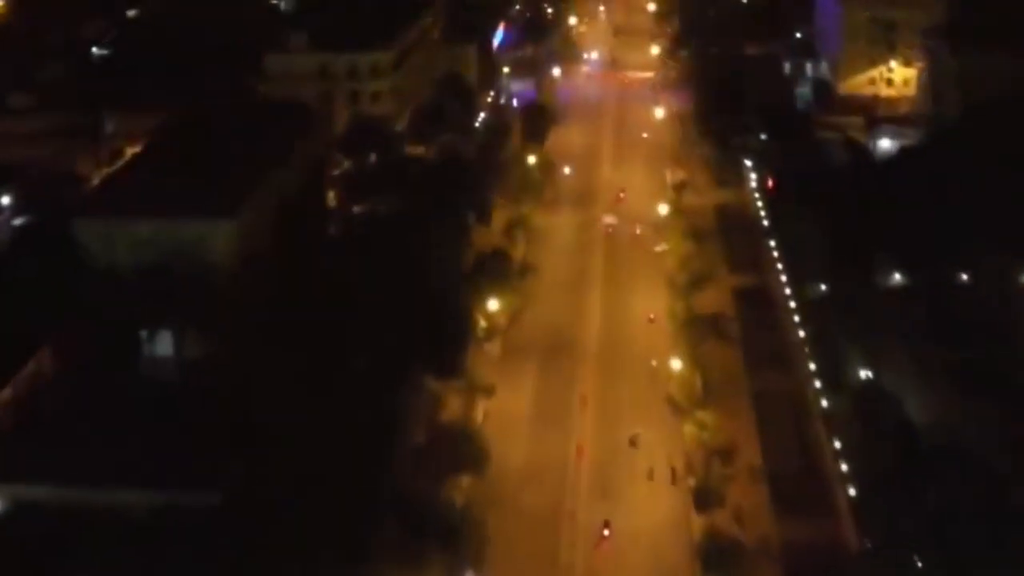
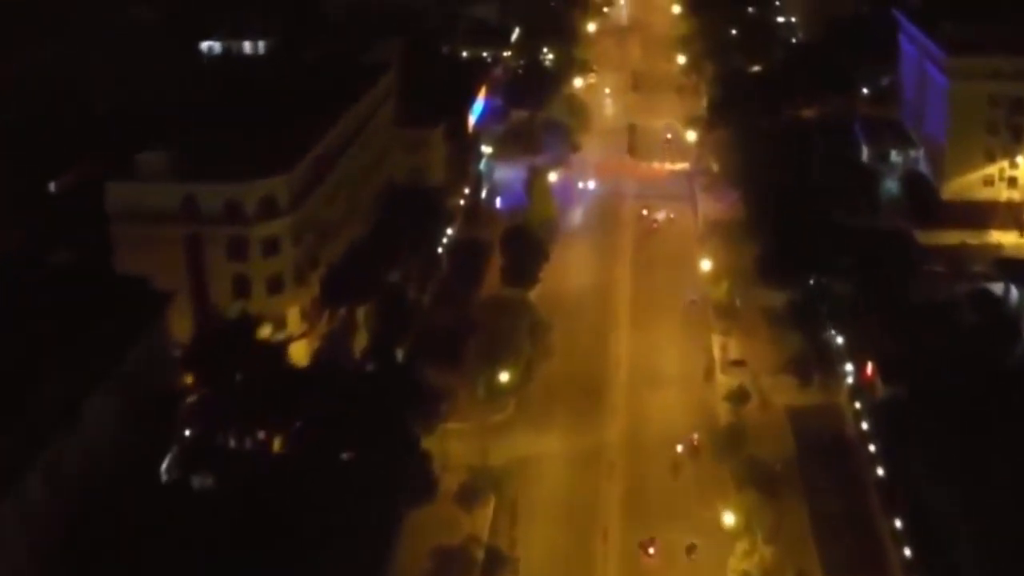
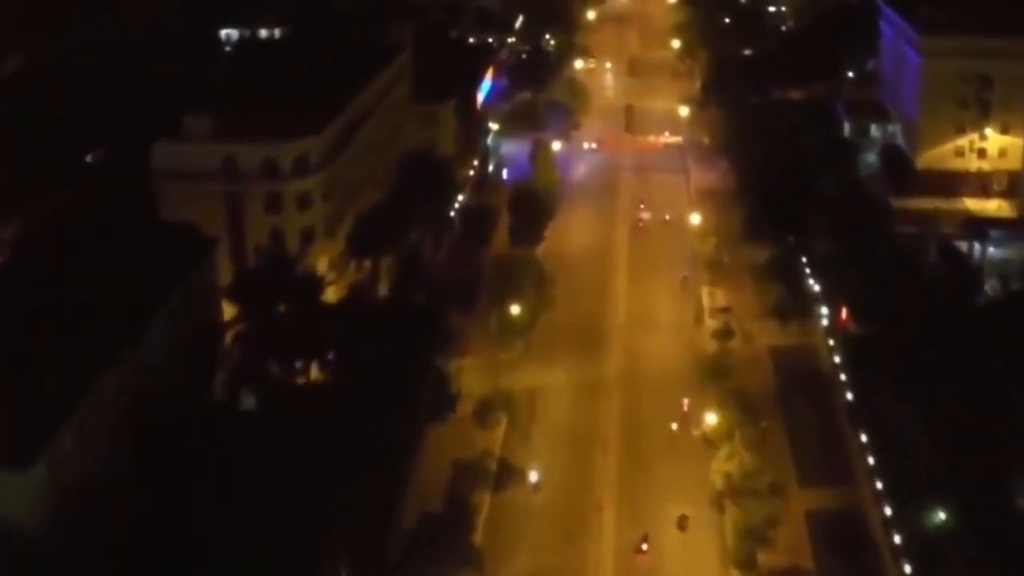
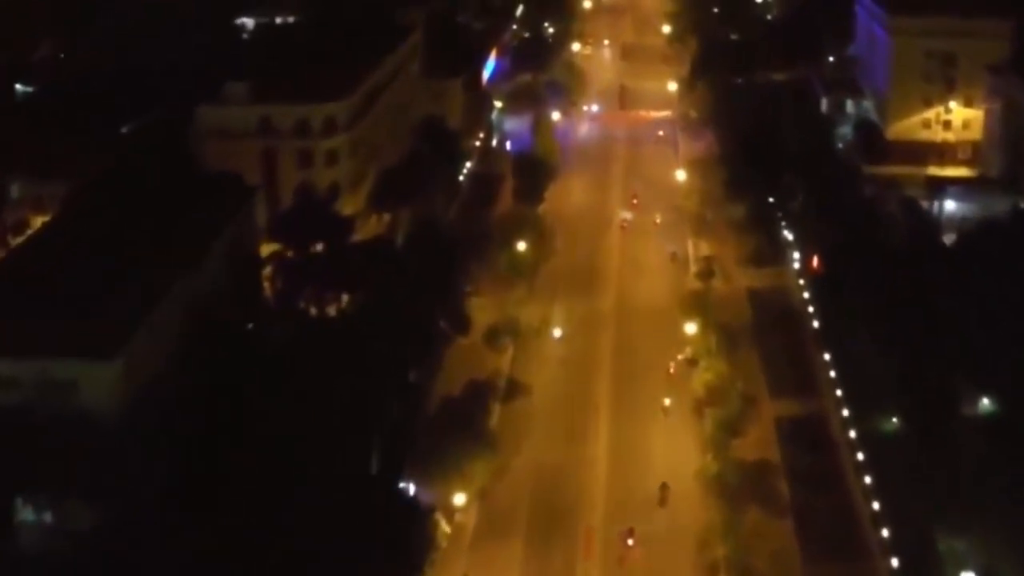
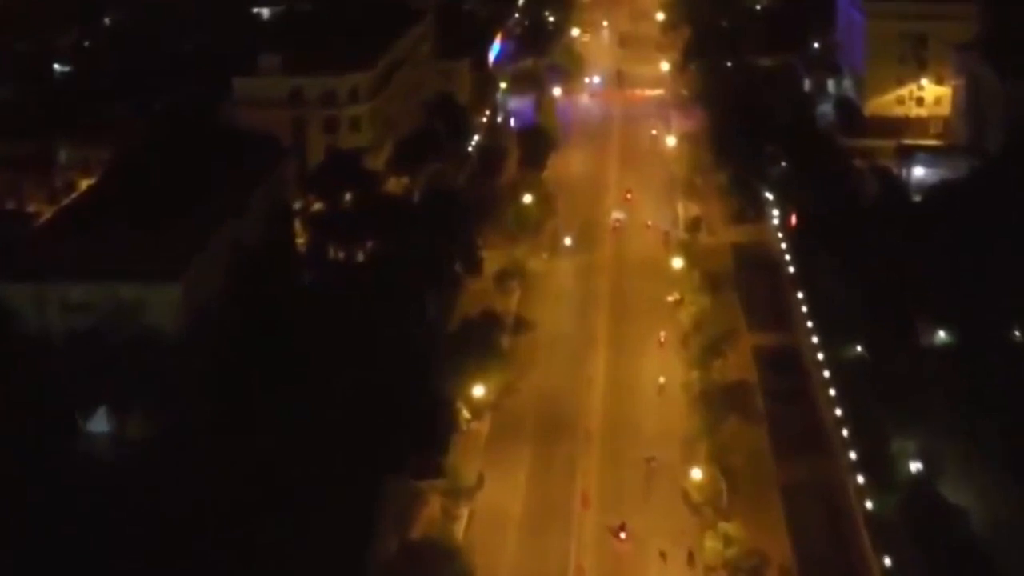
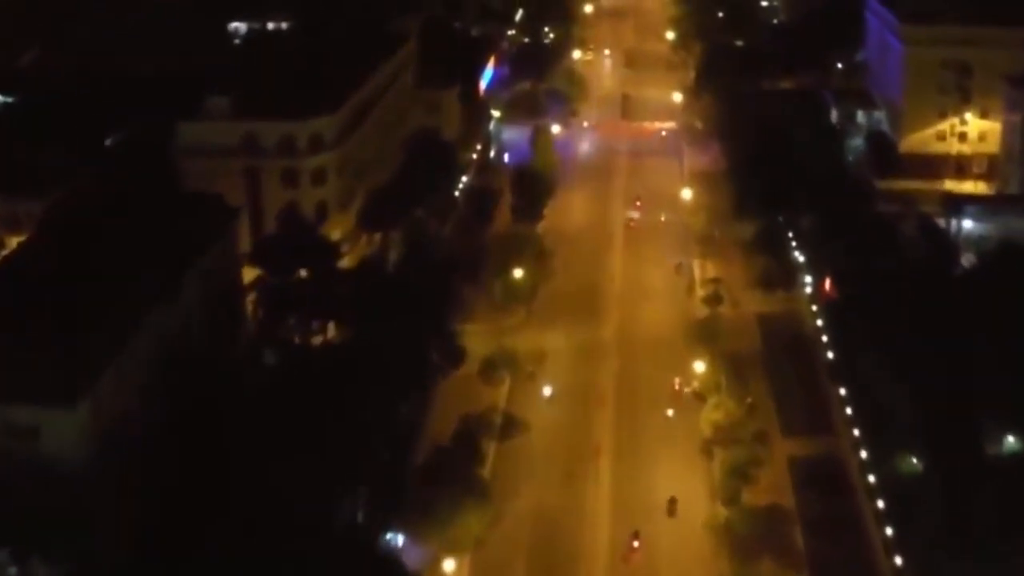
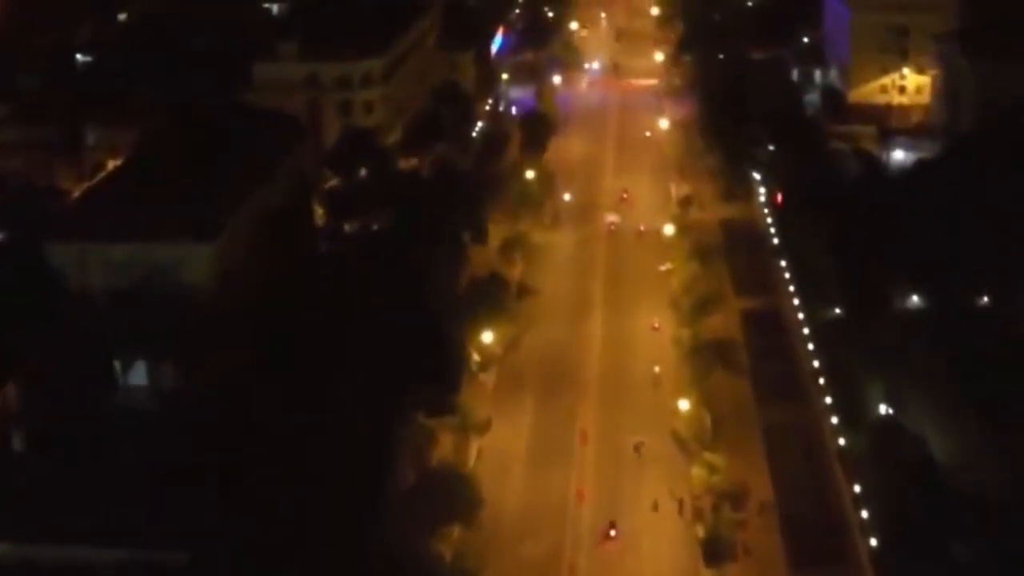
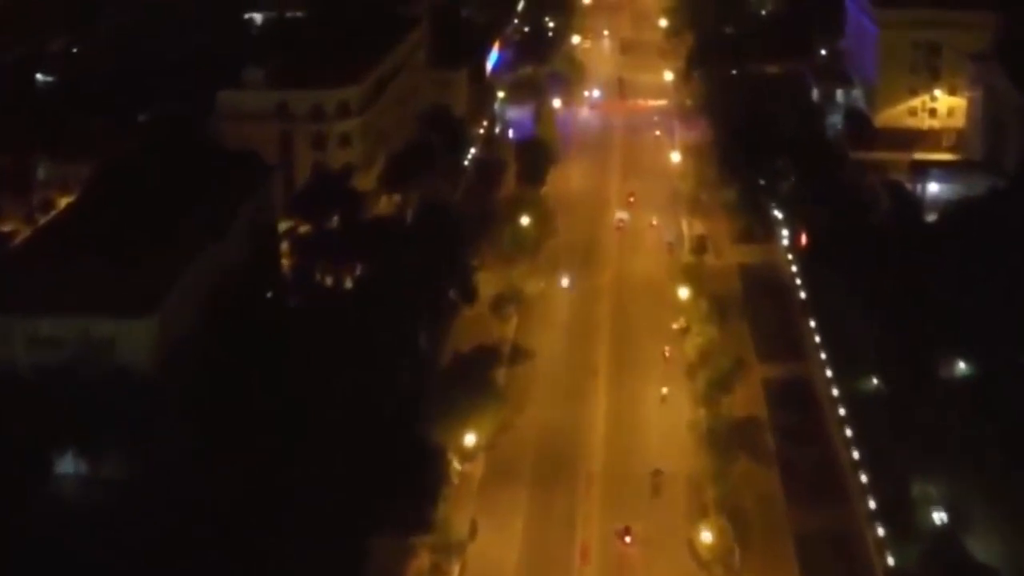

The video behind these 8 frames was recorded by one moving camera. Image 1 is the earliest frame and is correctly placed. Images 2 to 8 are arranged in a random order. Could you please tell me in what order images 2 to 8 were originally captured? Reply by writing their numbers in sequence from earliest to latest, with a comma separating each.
7, 5, 8, 4, 6, 3, 2
